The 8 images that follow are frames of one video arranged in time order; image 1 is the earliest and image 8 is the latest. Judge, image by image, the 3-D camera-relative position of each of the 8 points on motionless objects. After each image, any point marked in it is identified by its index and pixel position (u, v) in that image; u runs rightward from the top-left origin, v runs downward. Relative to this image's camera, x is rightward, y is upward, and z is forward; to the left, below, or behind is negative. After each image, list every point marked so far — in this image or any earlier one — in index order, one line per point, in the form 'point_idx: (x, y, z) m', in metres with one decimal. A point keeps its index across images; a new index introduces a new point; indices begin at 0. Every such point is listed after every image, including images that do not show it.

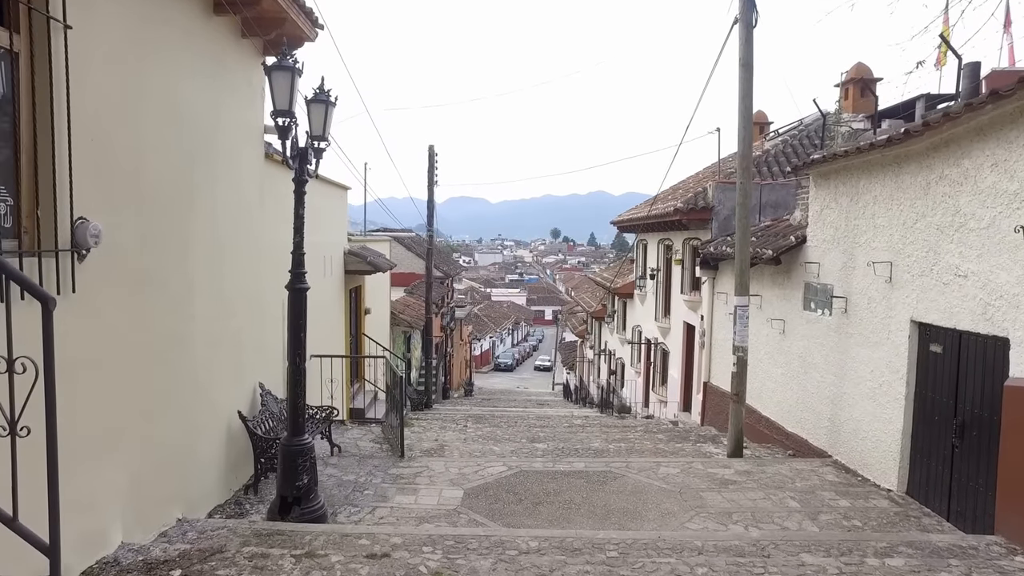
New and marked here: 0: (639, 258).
0: (+4.0, +0.9, +17.1) m
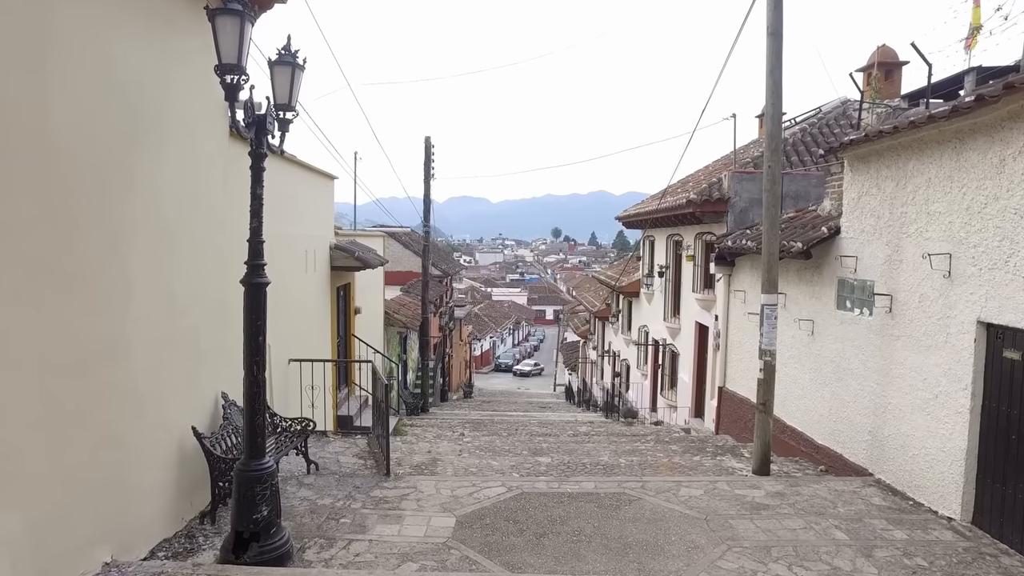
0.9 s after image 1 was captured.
0: (+4.0, +1.0, +16.4) m
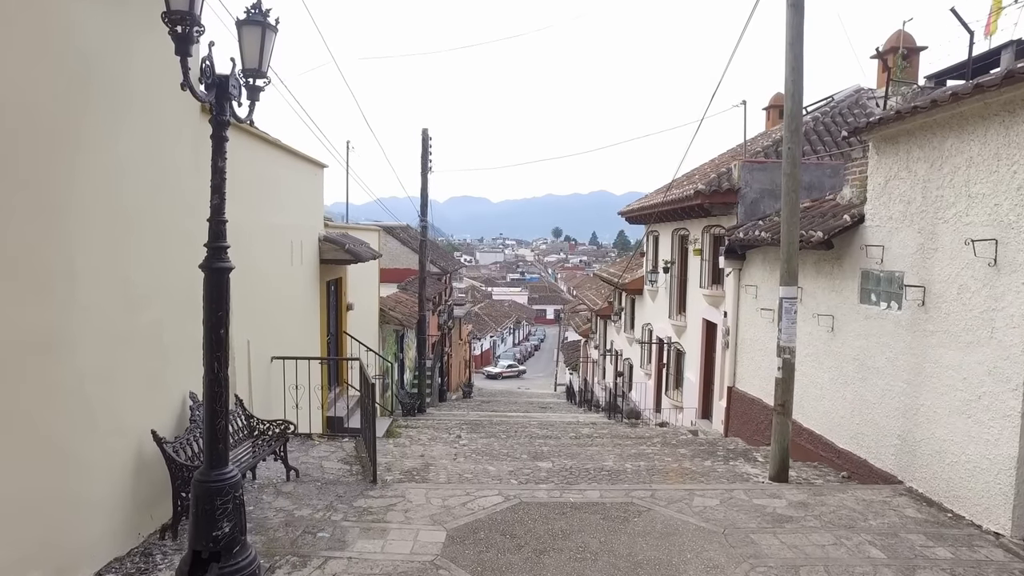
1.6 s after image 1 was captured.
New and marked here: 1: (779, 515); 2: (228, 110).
0: (+4.0, +1.1, +15.9) m
1: (+2.3, -2.0, +4.7) m
2: (-1.8, +1.1, +3.5) m
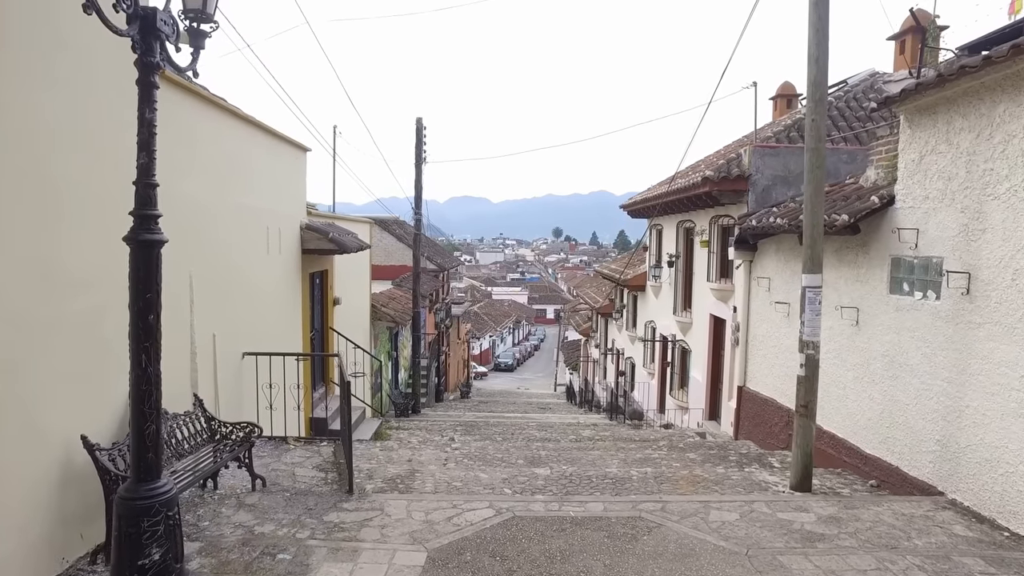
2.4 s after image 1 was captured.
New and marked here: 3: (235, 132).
0: (+3.9, +1.2, +15.3) m
1: (+2.2, -1.8, +4.1) m
2: (-1.9, +1.3, +2.9) m
3: (-3.0, +1.7, +6.0) m
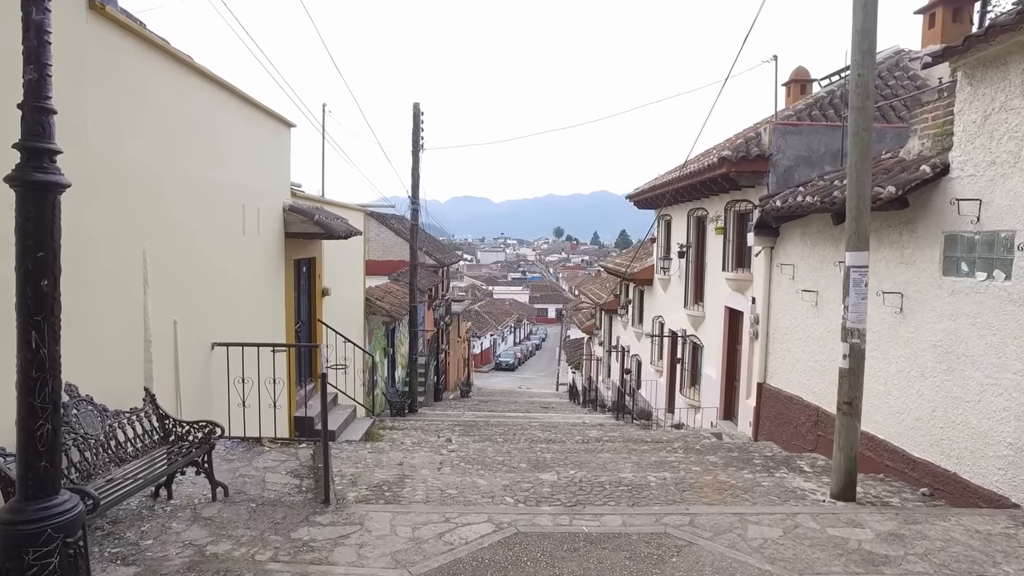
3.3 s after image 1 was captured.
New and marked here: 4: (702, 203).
0: (+4.0, +1.4, +14.6) m
1: (+2.2, -1.7, +3.5) m
2: (-1.9, +1.4, +2.2) m
3: (-3.0, +1.9, +5.4) m
4: (+4.0, +1.8, +11.4) m
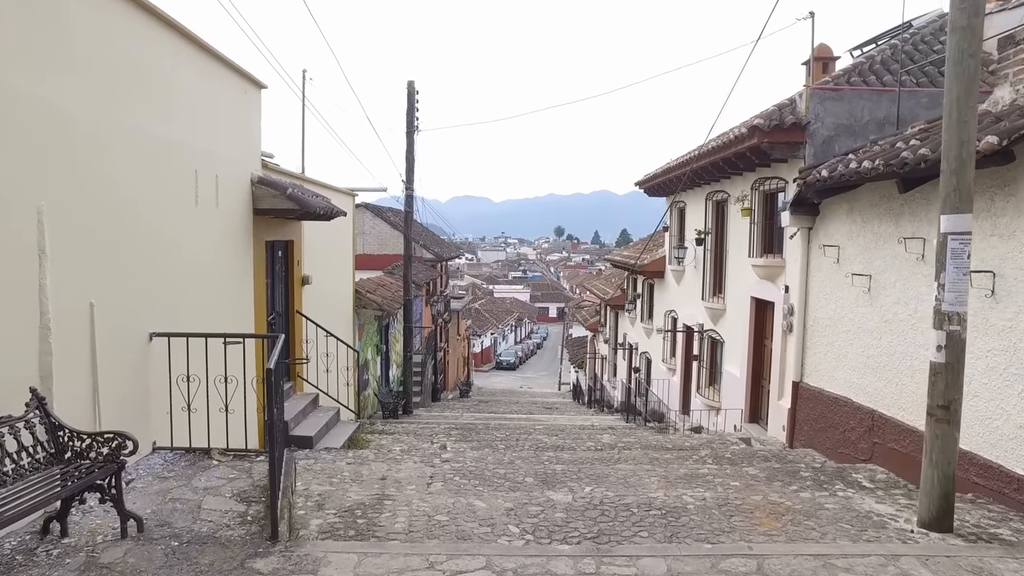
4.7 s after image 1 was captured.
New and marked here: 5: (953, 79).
0: (+4.0, +1.6, +13.6) m
1: (+2.3, -1.5, +2.4) m
2: (-1.8, +1.6, +1.2) m
3: (-3.0, +2.1, +4.4) m
4: (+4.0, +2.0, +10.4) m
5: (+3.0, +1.4, +3.7) m
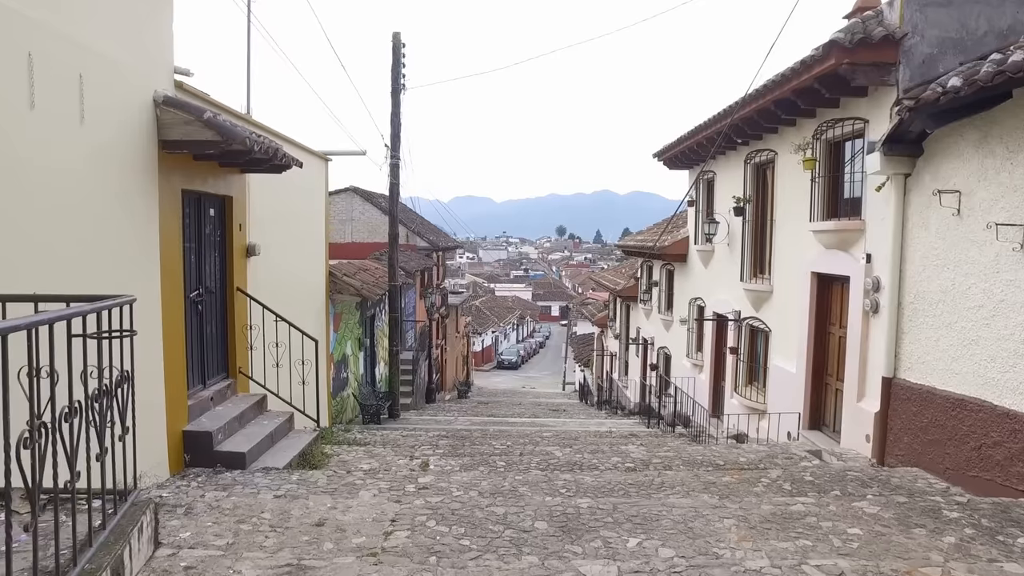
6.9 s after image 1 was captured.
0: (+4.0, +1.9, +11.8) m
1: (+2.3, -1.1, +0.6) m
2: (-1.8, +1.9, -0.6) m
3: (-3.0, +2.4, +2.5) m
4: (+4.0, +2.3, +8.6) m
5: (+3.0, +1.7, +1.8) m
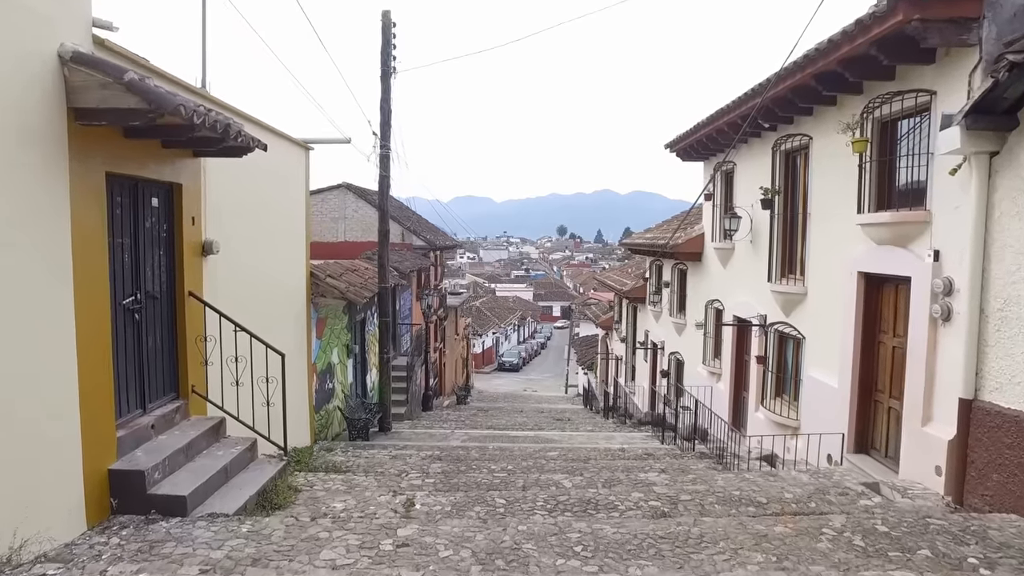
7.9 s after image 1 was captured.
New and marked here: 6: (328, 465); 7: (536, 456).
0: (+4.1, +1.9, +10.8) m
1: (+2.3, -1.2, -0.4) m
2: (-1.8, +1.9, -1.6) m
3: (-3.0, +2.4, +1.6) m
4: (+4.1, +2.3, +7.6) m
5: (+3.0, +1.7, +0.8) m
6: (-2.2, -2.1, +6.5) m
7: (+0.3, -2.3, +7.5) m
